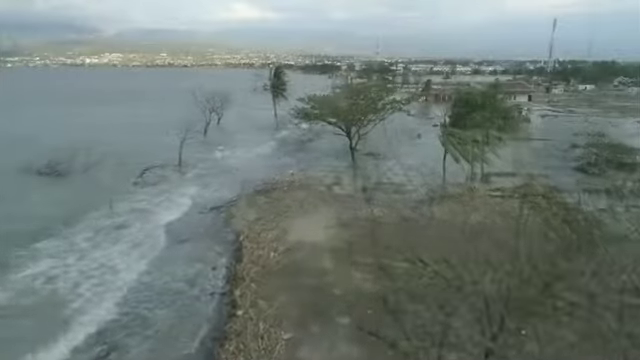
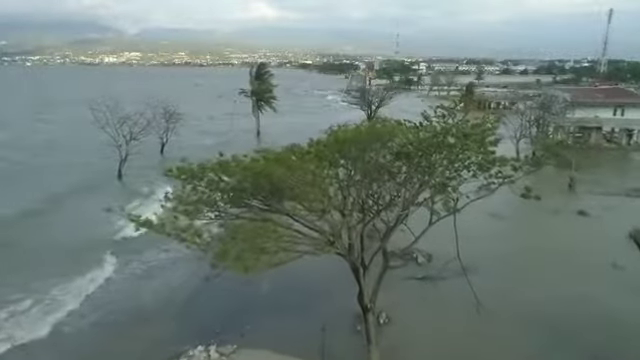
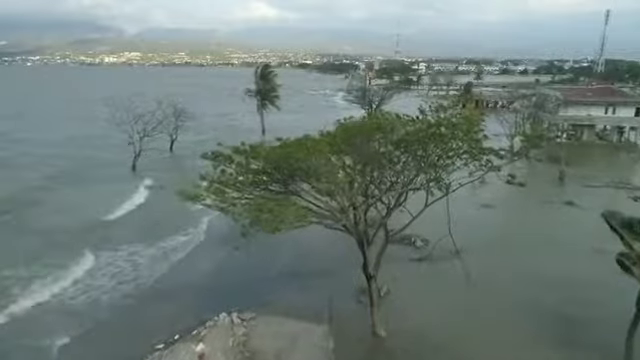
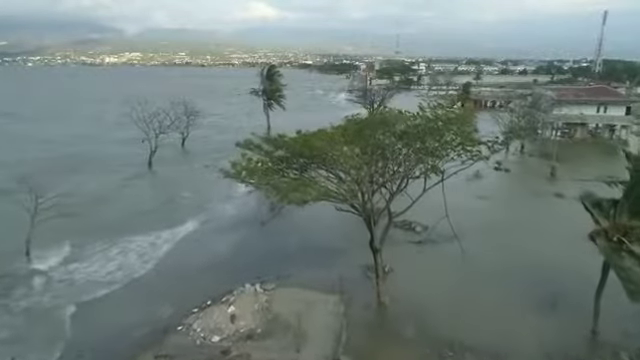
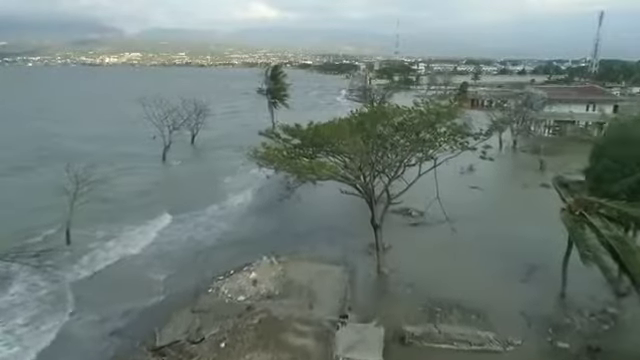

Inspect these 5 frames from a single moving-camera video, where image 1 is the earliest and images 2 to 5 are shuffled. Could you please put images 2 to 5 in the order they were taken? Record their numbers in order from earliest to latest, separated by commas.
5, 4, 3, 2
